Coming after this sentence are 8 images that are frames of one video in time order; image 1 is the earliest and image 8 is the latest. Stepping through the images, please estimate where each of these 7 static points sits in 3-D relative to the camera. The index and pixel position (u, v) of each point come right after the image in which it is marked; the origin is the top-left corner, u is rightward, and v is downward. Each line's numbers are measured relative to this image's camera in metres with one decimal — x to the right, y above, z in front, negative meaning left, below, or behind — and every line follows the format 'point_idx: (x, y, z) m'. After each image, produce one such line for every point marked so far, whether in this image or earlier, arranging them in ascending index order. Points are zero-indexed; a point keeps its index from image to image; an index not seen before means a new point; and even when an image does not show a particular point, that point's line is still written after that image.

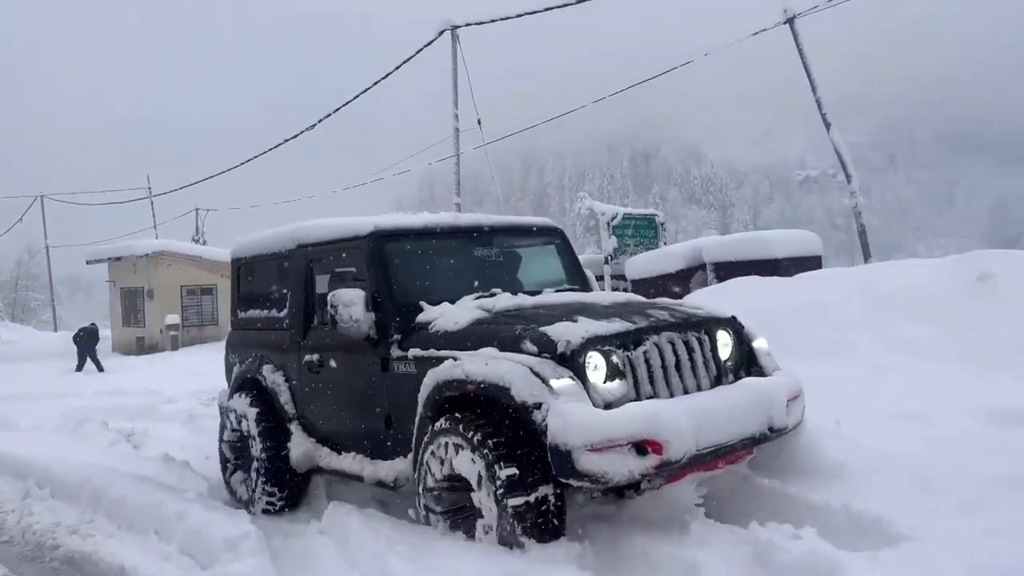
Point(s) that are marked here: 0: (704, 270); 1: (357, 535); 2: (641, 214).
0: (+2.6, +0.2, +11.1) m
1: (-0.7, -1.1, +3.8) m
2: (+2.0, +1.2, +12.9) m
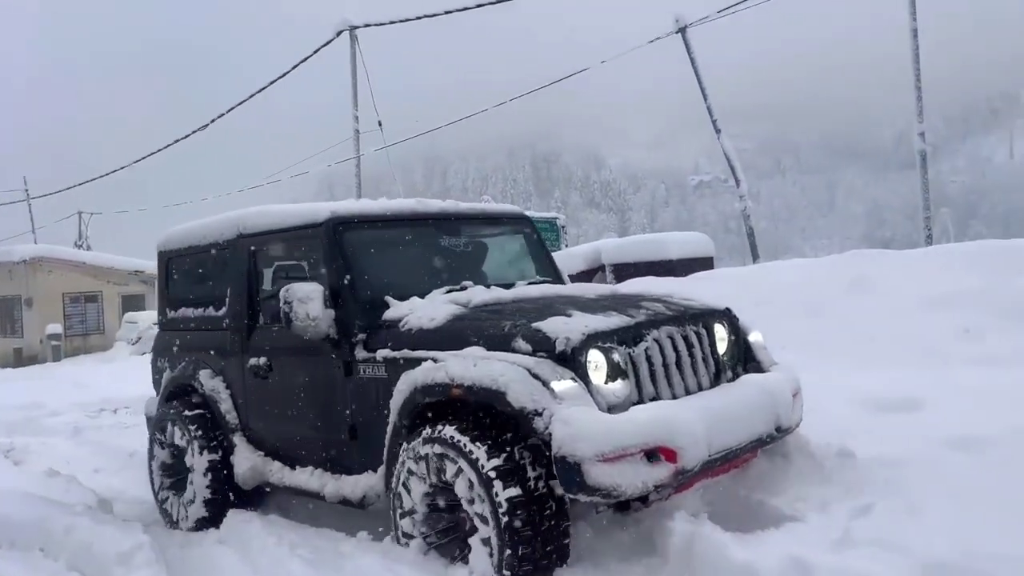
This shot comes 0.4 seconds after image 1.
0: (+1.3, +0.2, +11.4) m
1: (-1.2, -1.1, +3.7) m
2: (+0.5, +1.1, +13.1) m
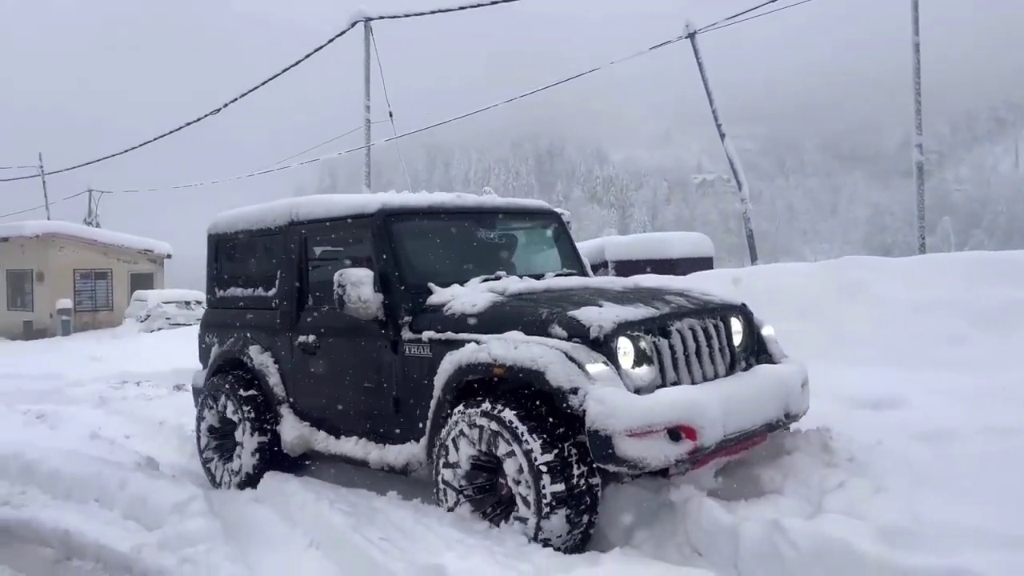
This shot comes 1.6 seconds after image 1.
0: (+1.3, +0.3, +11.8) m
1: (-1.1, -1.1, +4.2) m
2: (+0.6, +1.2, +13.5) m
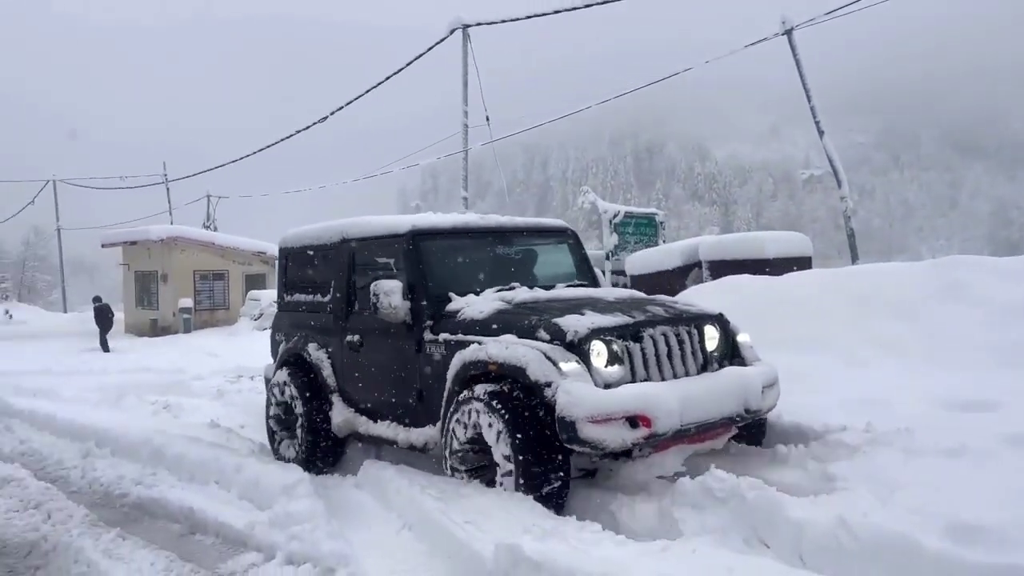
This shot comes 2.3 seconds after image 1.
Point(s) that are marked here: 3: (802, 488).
0: (+2.7, +0.3, +11.8) m
1: (-0.7, -1.1, +4.5) m
2: (+2.1, +1.2, +13.6) m
3: (+1.3, -0.9, +3.8) m
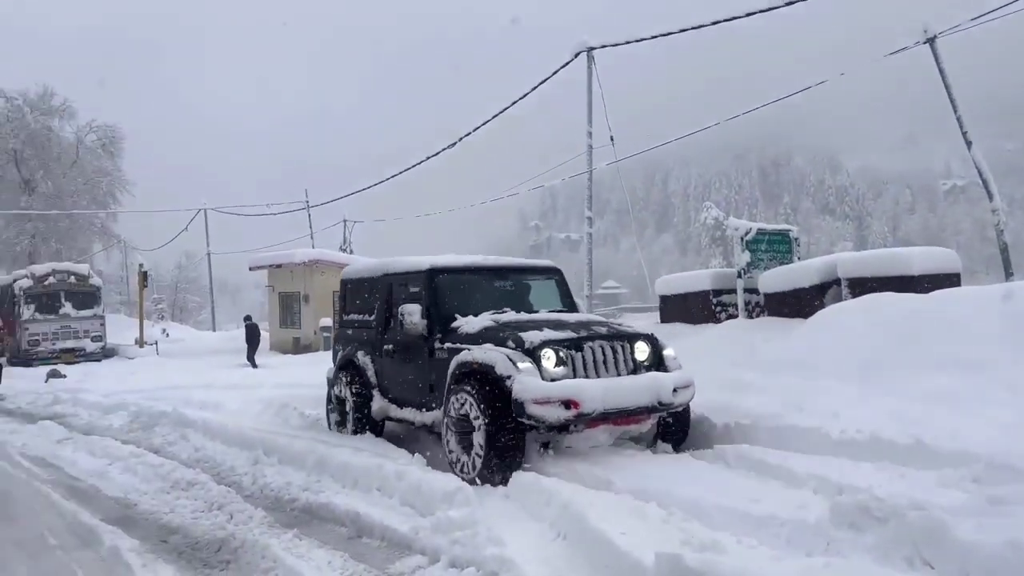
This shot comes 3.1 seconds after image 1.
0: (+4.5, 0.0, +11.5) m
1: (+0.2, -1.2, +4.7) m
2: (+4.2, +0.9, +13.3) m
3: (+2.0, -1.0, +3.7) m
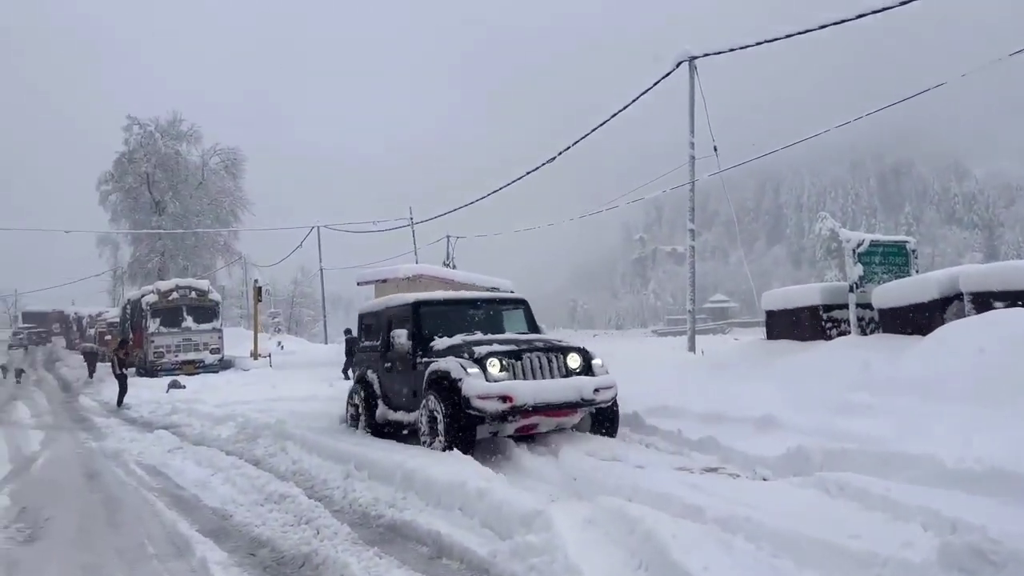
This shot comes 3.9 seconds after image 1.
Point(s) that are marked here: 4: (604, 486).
0: (+5.8, -0.2, +10.7) m
1: (+0.6, -1.3, +4.5) m
2: (+5.7, +0.7, +12.6) m
3: (+2.3, -1.1, +3.3) m
4: (+0.6, -1.4, +5.7) m
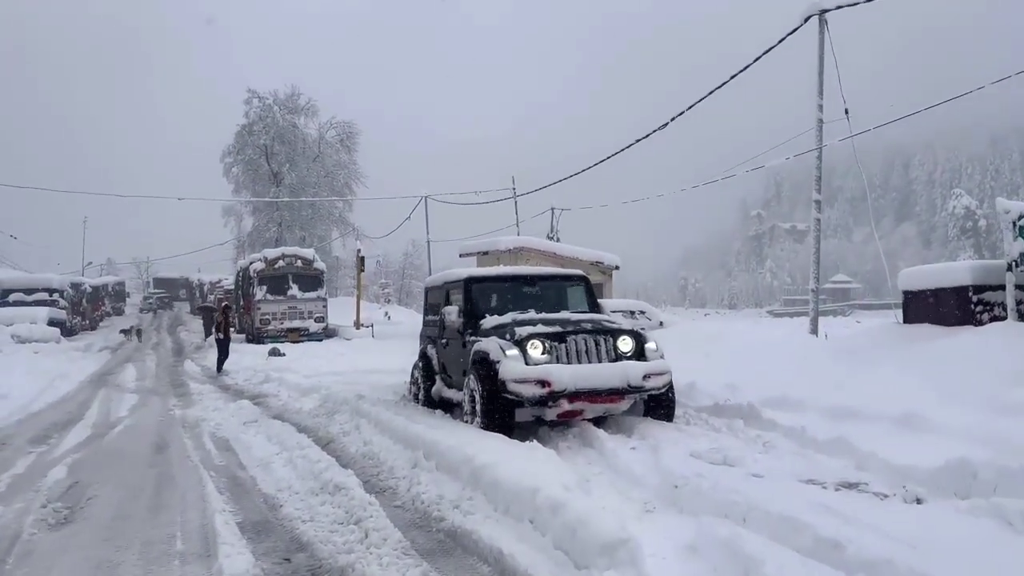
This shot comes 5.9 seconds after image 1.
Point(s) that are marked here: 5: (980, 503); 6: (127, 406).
0: (+6.9, +0.1, +8.8) m
1: (+0.9, -1.1, +3.5) m
2: (+7.1, +1.0, +10.7) m
3: (+2.5, -1.0, +2.0) m
4: (+1.1, -1.2, +4.6) m
5: (+2.5, -1.1, +4.4) m
6: (-5.7, -1.8, +12.3) m
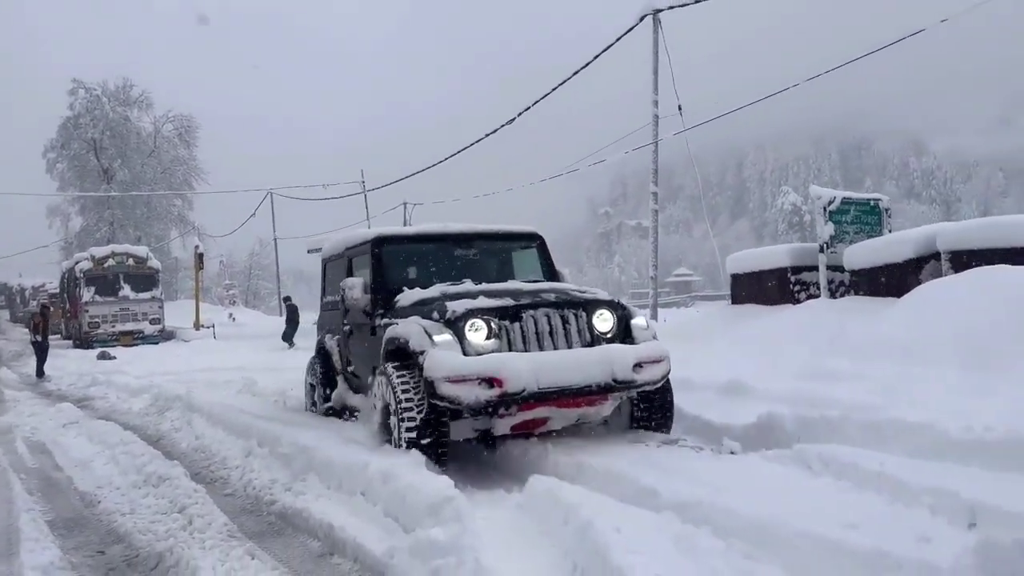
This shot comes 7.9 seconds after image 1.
0: (+5.1, +0.4, +9.9) m
1: (+0.2, -1.0, +3.6) m
2: (+5.0, +1.3, +11.8) m
3: (+2.0, -0.8, +2.4) m
4: (+0.2, -1.0, +4.7) m
5: (+1.6, -0.9, +4.8) m
6: (-7.9, -1.7, +11.1) m
